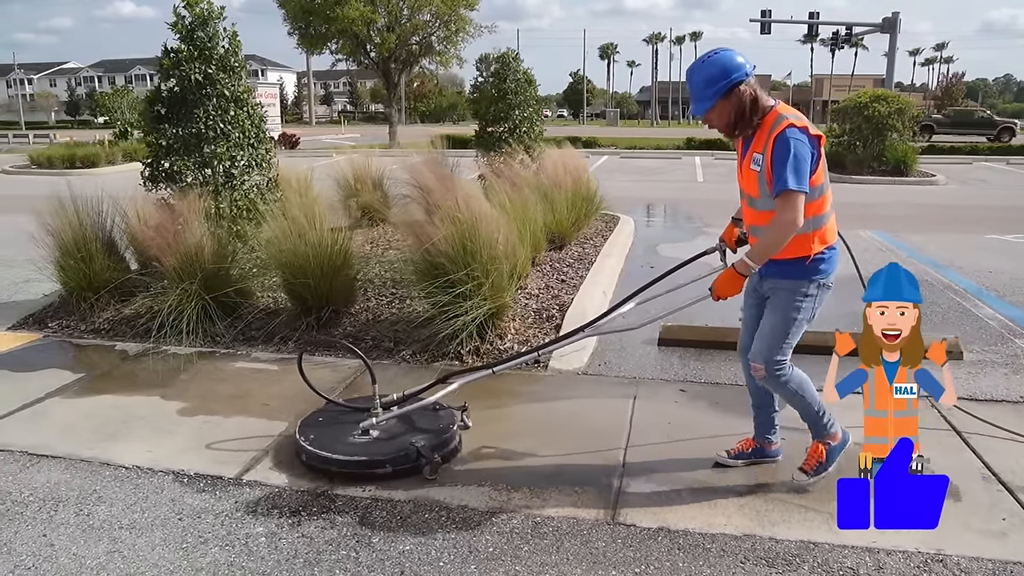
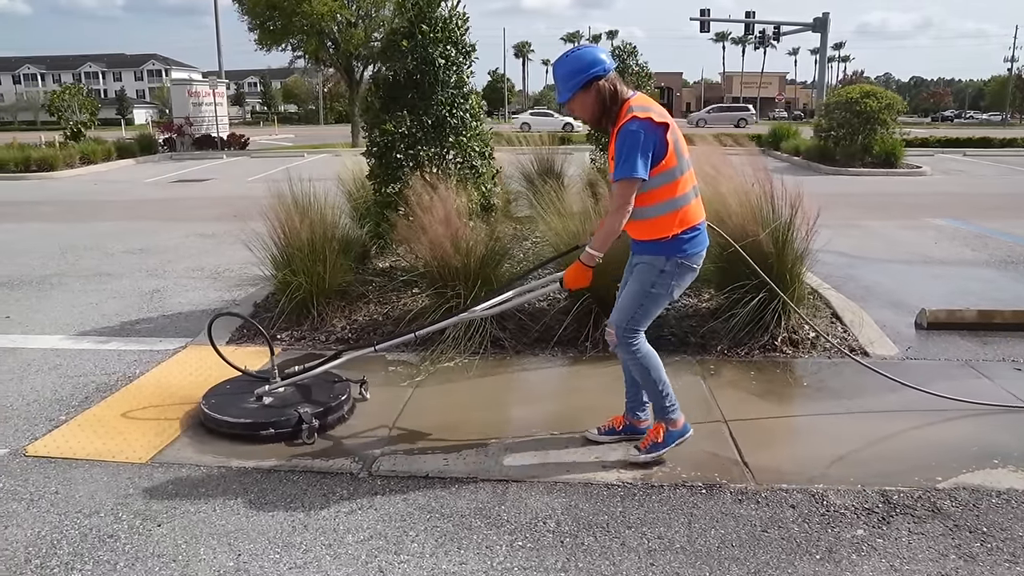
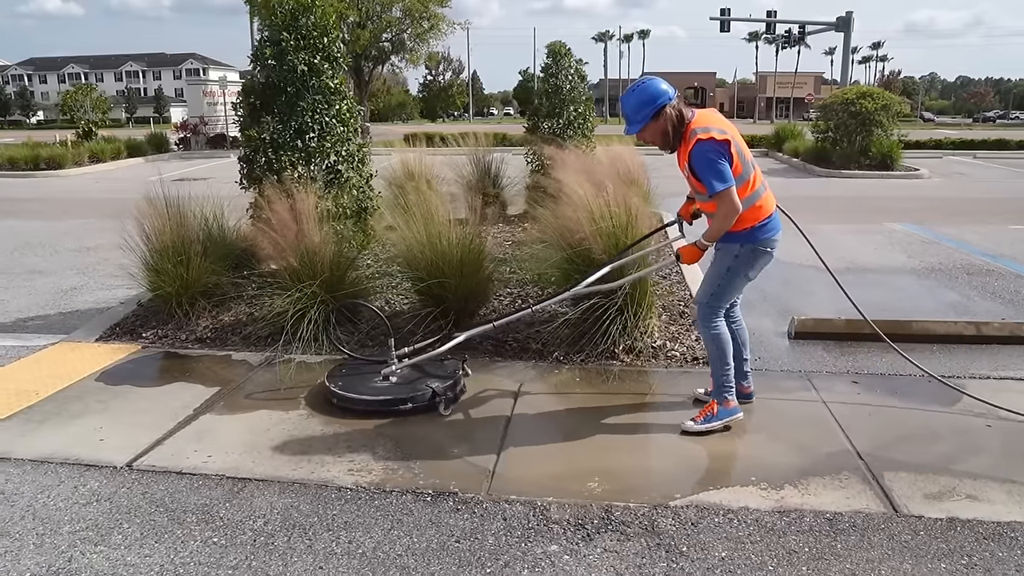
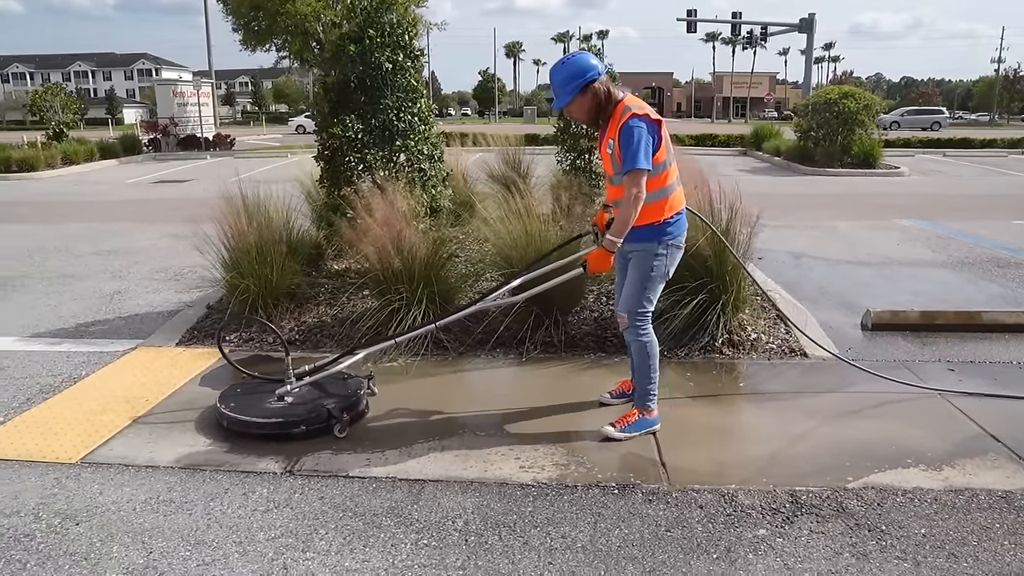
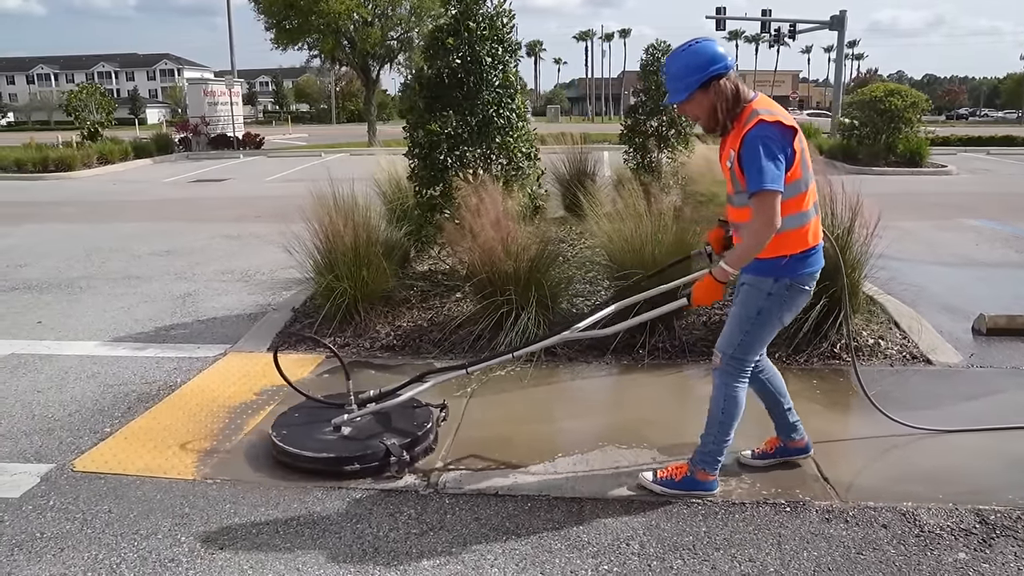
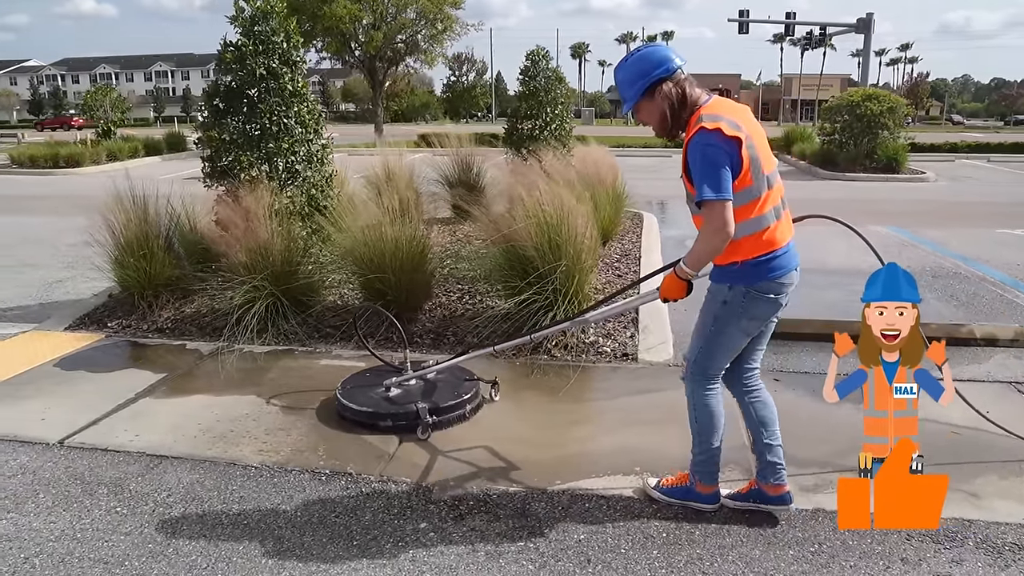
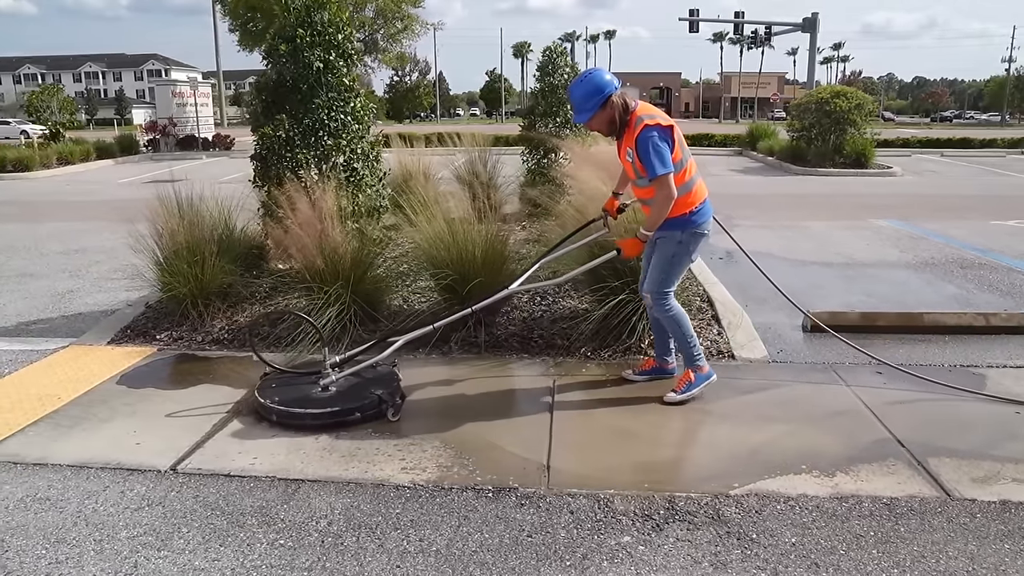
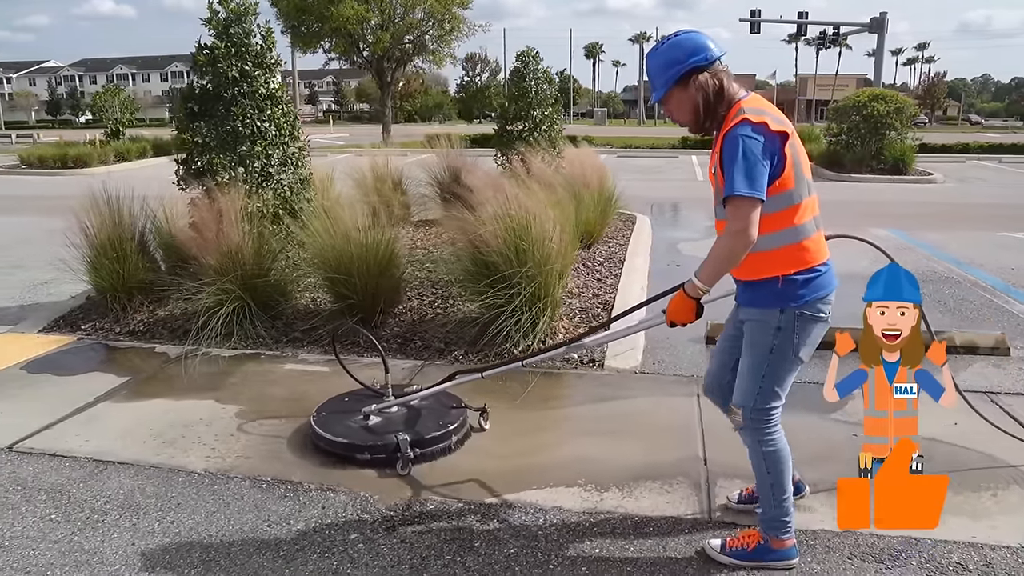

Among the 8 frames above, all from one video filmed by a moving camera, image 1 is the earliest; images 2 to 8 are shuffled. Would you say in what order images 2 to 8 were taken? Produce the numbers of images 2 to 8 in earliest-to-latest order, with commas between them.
8, 6, 3, 7, 4, 2, 5
